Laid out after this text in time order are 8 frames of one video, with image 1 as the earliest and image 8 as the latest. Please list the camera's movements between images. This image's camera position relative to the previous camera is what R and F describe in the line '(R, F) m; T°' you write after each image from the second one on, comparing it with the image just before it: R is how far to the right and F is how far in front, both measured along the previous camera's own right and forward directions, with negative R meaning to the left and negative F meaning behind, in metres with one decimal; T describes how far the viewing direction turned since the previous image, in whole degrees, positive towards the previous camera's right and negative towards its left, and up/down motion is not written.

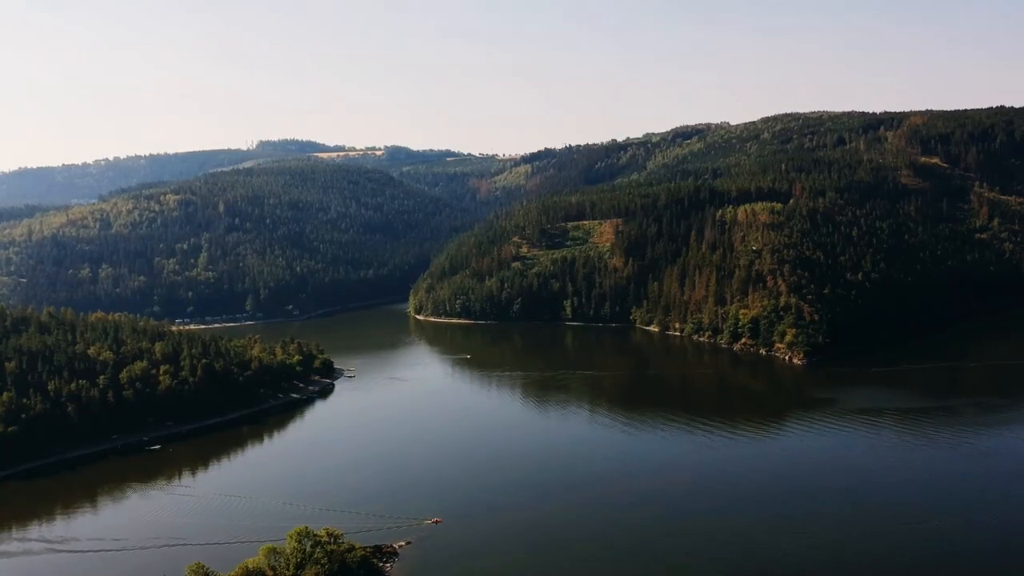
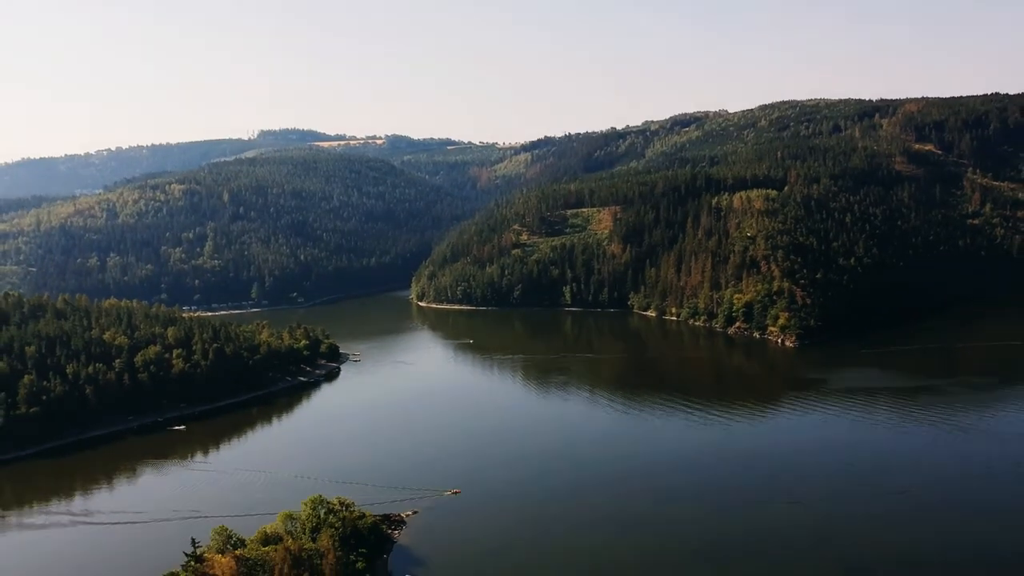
(+0.1, -2.2) m; 0°
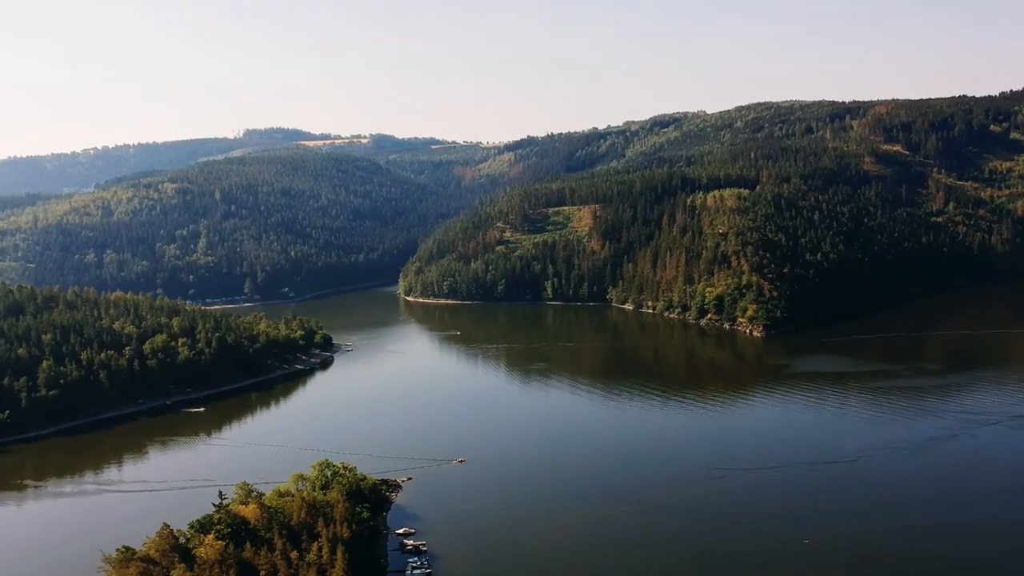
(0.0, -4.8) m; +1°
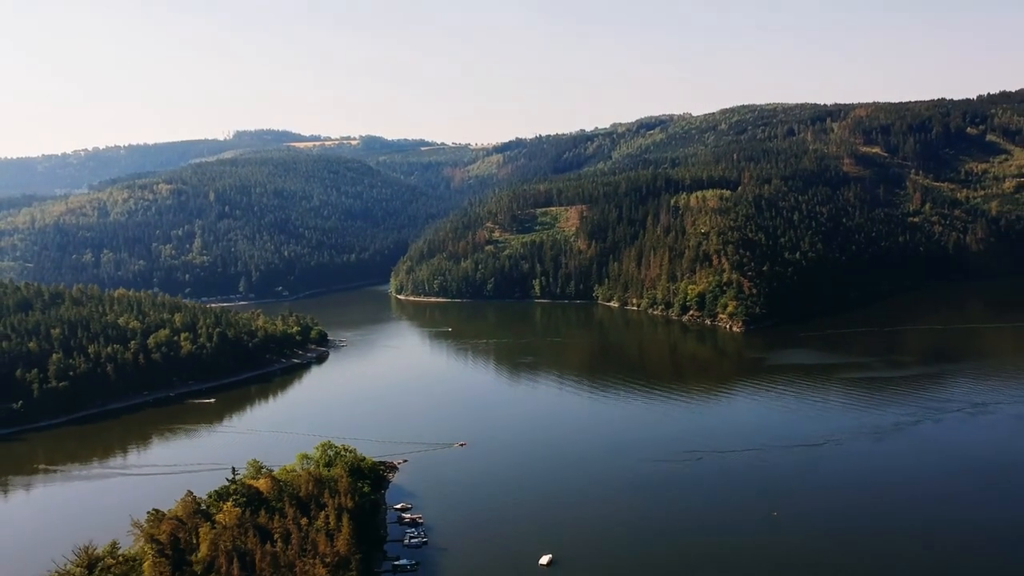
(0.0, -3.2) m; +1°
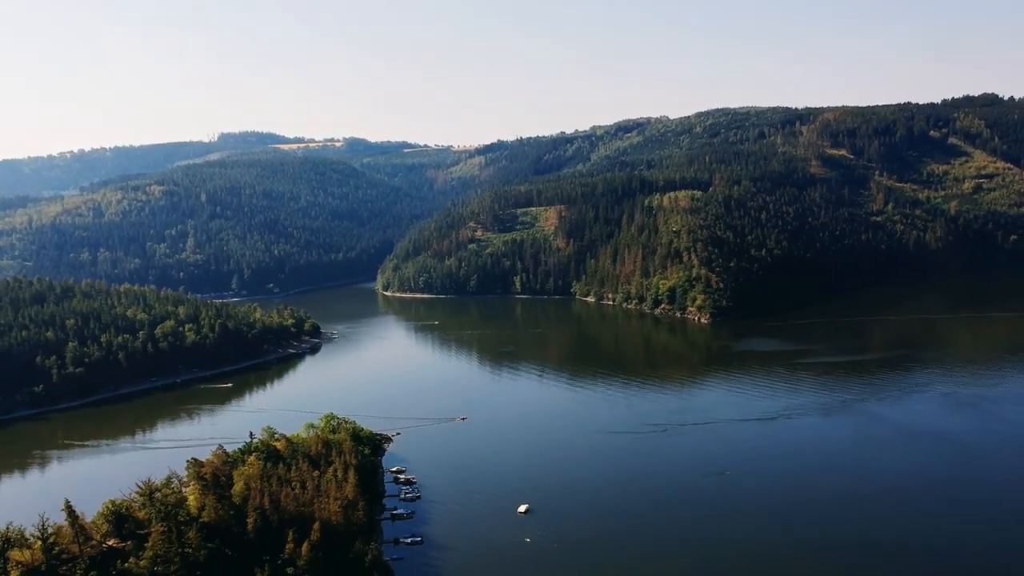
(0.0, -5.7) m; +1°
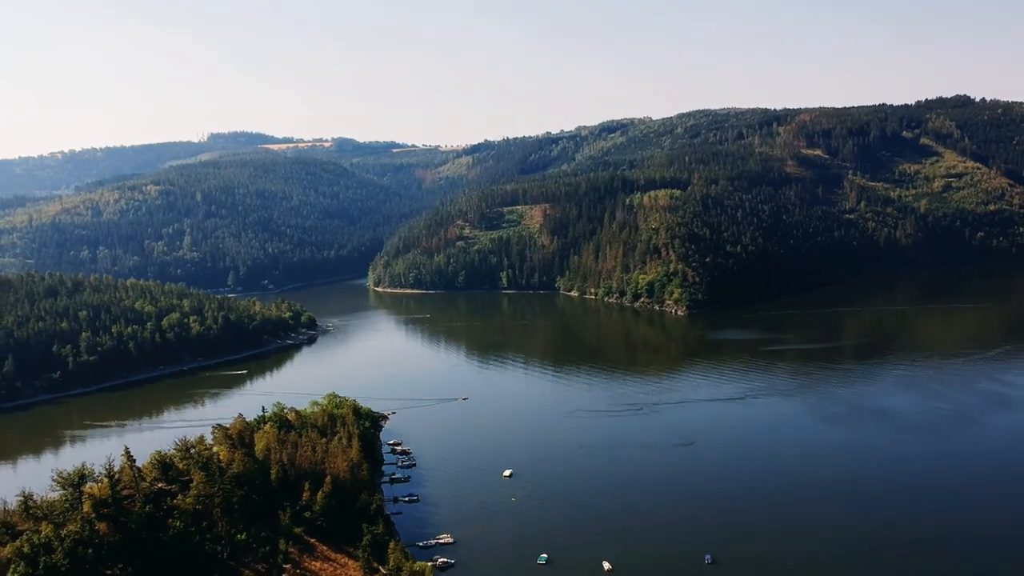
(+0.1, -5.0) m; +1°
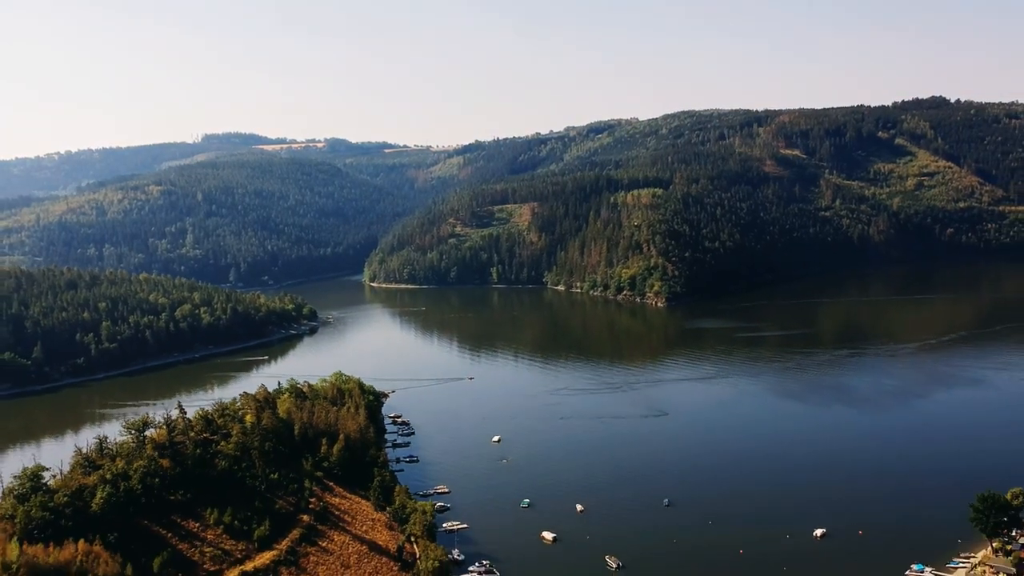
(+0.2, -6.1) m; +1°
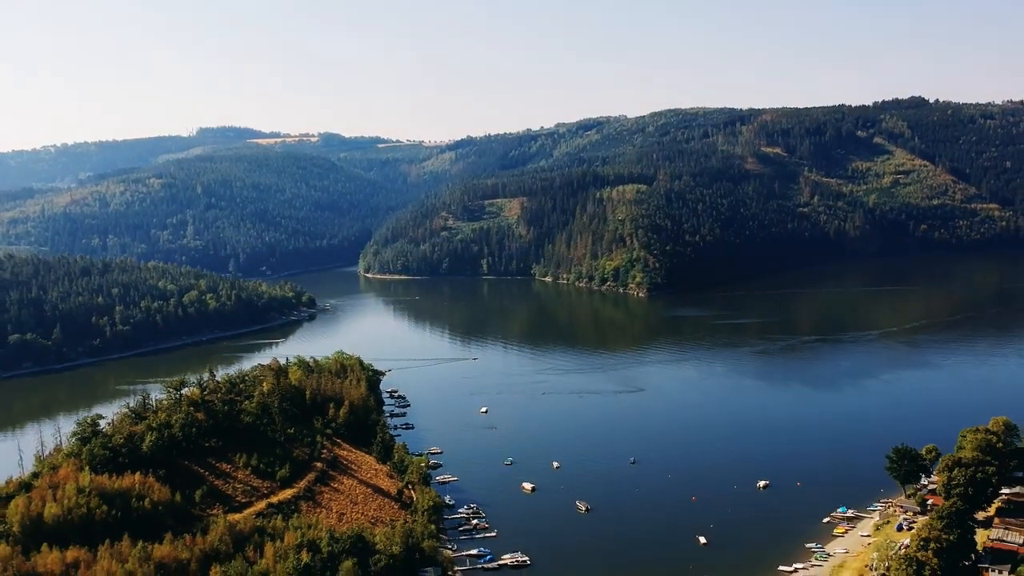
(+0.3, -5.6) m; +1°
